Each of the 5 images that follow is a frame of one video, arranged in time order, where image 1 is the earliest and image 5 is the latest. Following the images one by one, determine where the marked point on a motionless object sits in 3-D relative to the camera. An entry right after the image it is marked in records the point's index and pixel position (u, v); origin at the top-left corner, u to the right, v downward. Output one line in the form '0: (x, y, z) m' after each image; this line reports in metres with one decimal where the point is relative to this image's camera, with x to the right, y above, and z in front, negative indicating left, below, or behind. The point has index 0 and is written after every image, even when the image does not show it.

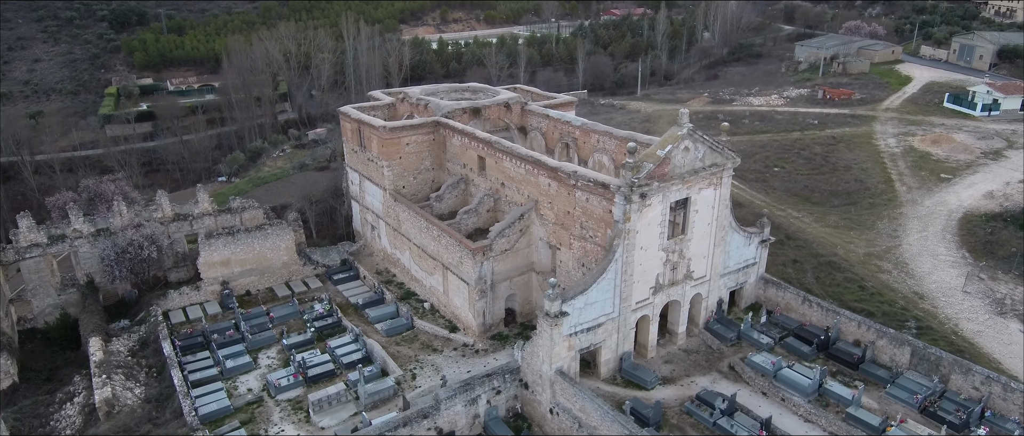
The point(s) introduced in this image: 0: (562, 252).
0: (+1.6, -1.1, +19.4) m
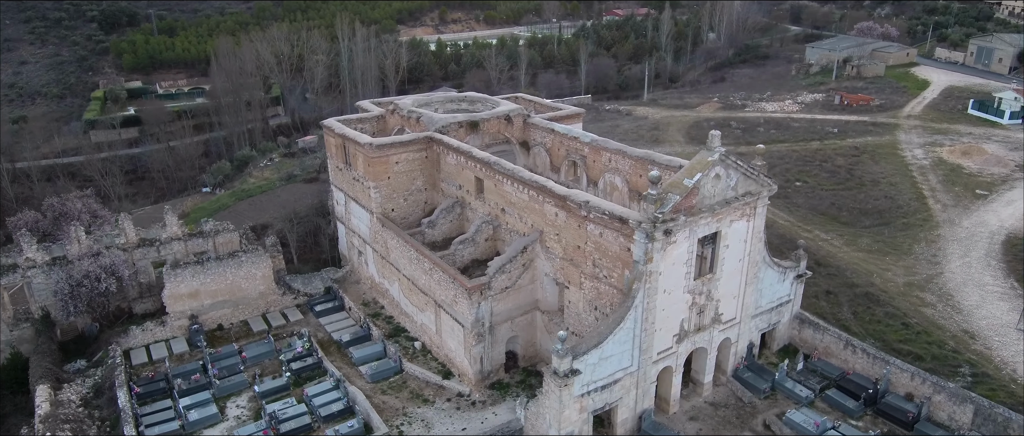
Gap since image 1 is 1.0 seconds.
0: (+1.6, -2.0, +16.9) m
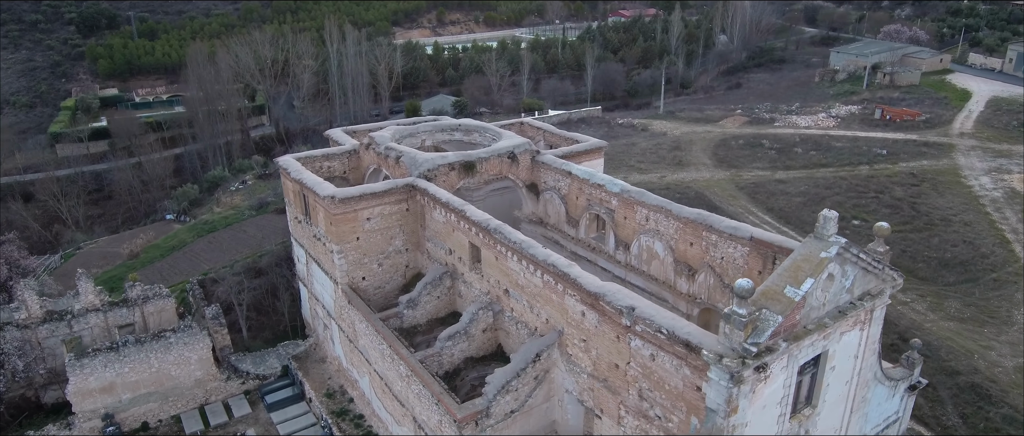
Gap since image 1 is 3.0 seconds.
0: (+1.8, -4.0, +11.9) m
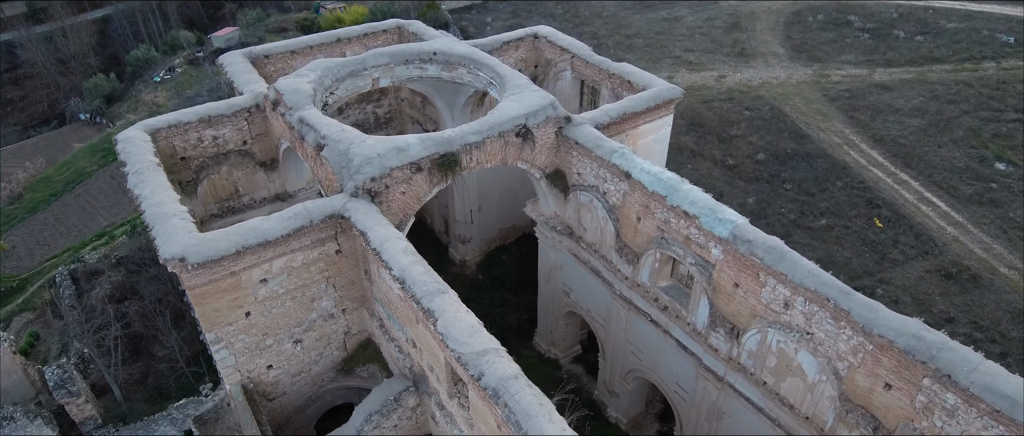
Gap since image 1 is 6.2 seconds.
0: (+2.0, -5.9, +5.6) m
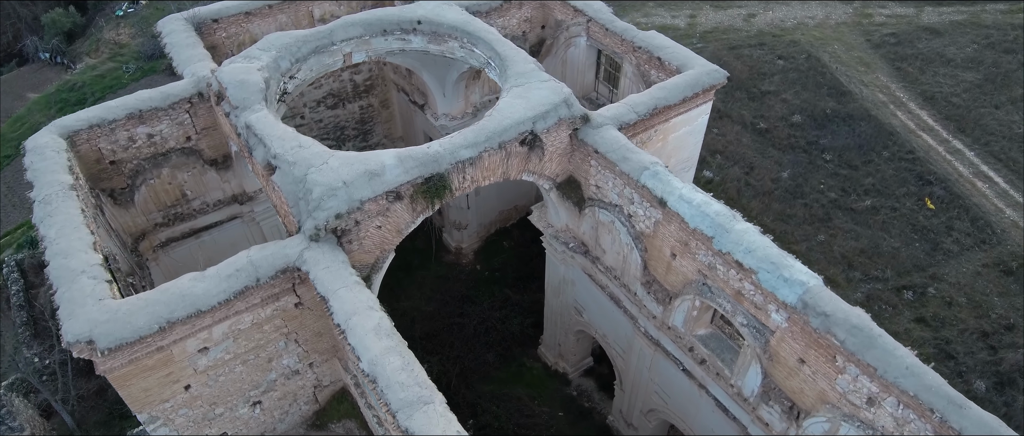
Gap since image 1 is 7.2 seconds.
0: (+2.0, -6.9, +4.5) m
